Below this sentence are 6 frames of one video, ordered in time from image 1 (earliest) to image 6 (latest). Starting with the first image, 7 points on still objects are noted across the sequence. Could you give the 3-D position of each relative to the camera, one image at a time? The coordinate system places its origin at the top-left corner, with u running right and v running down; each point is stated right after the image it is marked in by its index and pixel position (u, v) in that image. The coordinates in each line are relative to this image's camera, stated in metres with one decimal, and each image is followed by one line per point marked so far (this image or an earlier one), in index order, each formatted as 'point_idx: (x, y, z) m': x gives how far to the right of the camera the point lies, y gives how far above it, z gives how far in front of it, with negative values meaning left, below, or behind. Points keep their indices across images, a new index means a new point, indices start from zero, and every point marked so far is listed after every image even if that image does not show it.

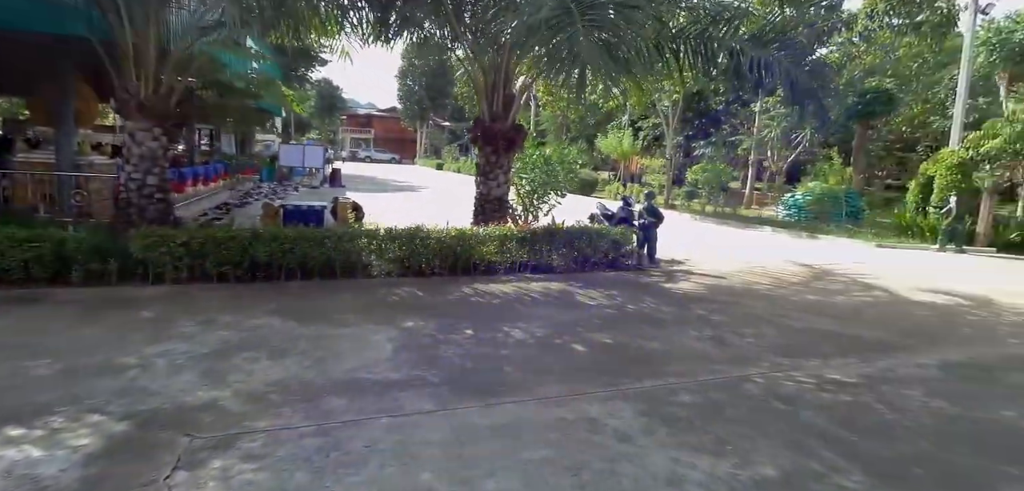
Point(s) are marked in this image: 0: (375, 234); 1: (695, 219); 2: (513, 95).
0: (-1.5, +0.1, +6.4) m
1: (+5.0, +0.7, +16.4) m
2: (0.0, +2.0, +7.8) m
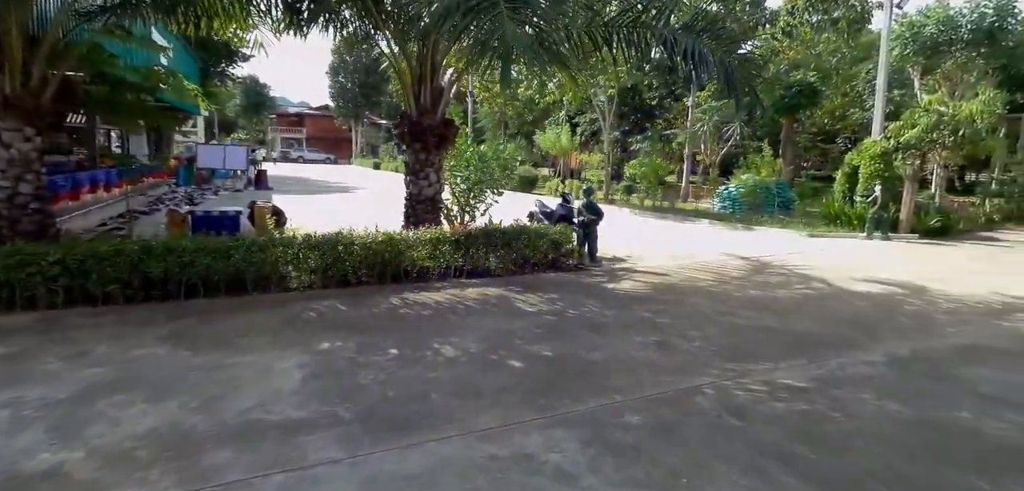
0: (-2.1, 0.0, +5.8) m
1: (+3.4, +0.8, +16.3) m
2: (-0.9, +1.9, +7.3) m
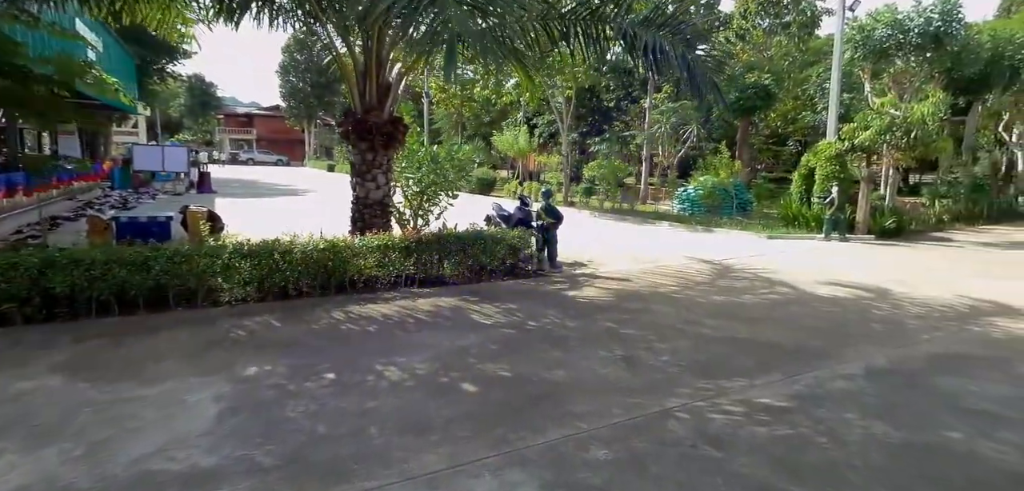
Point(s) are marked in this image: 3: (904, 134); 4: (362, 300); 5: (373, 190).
0: (-2.6, -0.1, +5.3) m
1: (+2.2, +0.8, +16.1) m
2: (-1.4, +1.8, +6.8) m
3: (+7.0, +2.0, +10.7) m
4: (-1.4, -0.5, +5.6) m
5: (-1.6, +0.6, +6.9) m
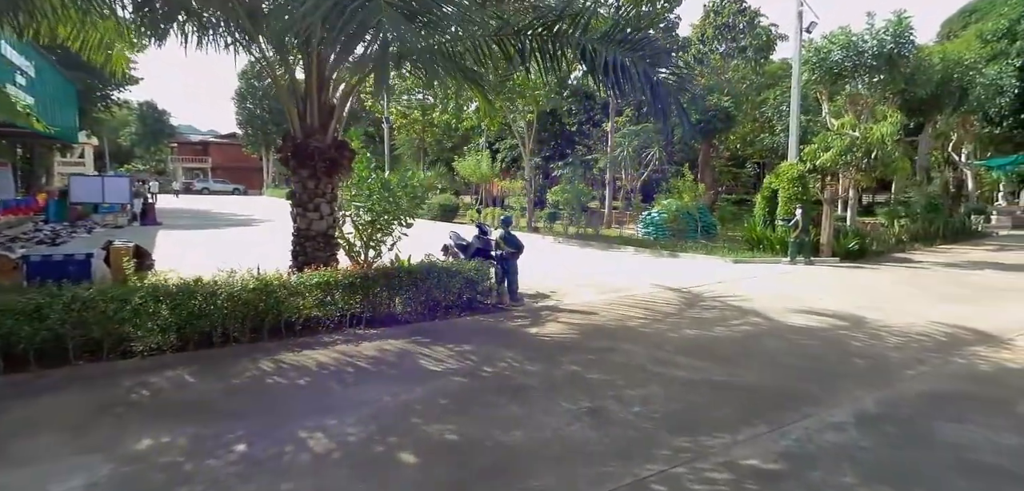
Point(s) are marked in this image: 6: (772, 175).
0: (-2.9, -0.4, +4.6) m
1: (+1.2, +0.1, +15.8) m
2: (-1.9, +1.5, +6.3) m
3: (+6.3, +1.6, +10.7) m
4: (-1.8, -0.8, +5.0) m
5: (-2.1, +0.3, +6.3) m
6: (+5.2, +1.4, +11.9) m
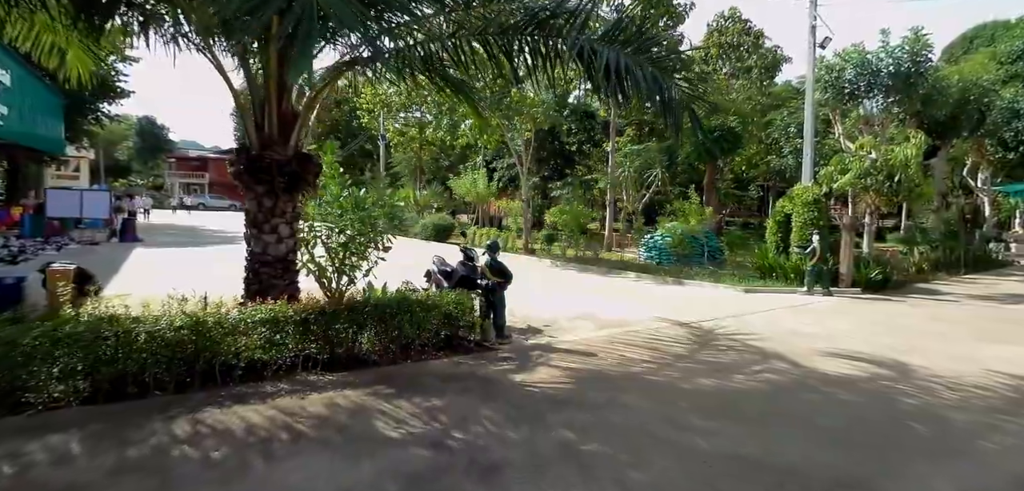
0: (-3.1, -0.6, +3.8) m
1: (+1.1, -0.5, +14.9) m
2: (-2.0, +1.2, +5.5) m
3: (+6.2, +1.1, +9.9) m
4: (-1.9, -1.0, +4.1) m
5: (-2.2, 0.0, +5.5) m
6: (+5.1, +0.9, +11.1) m
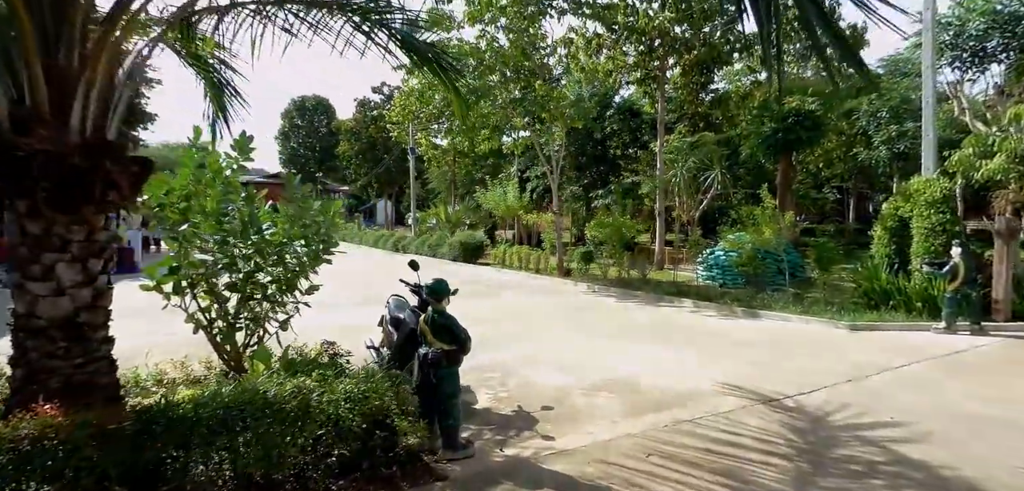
0: (-3.5, -0.8, +1.6) m
1: (+1.7, -0.9, +12.3) m
2: (-2.3, +0.9, +3.2) m
3: (+6.2, +1.0, +6.9) m
4: (-2.3, -1.3, +1.8) m
5: (-2.5, -0.3, +3.2) m
6: (+5.2, +0.7, +8.2) m
